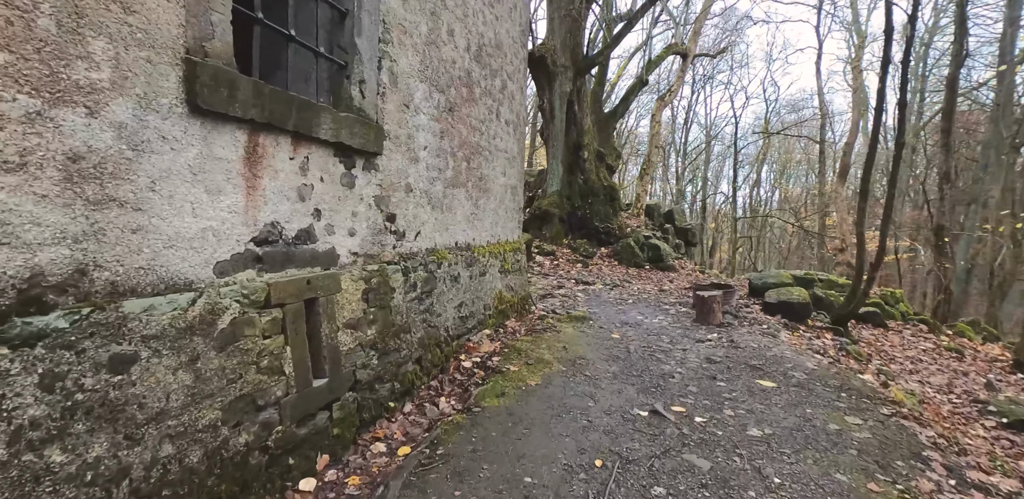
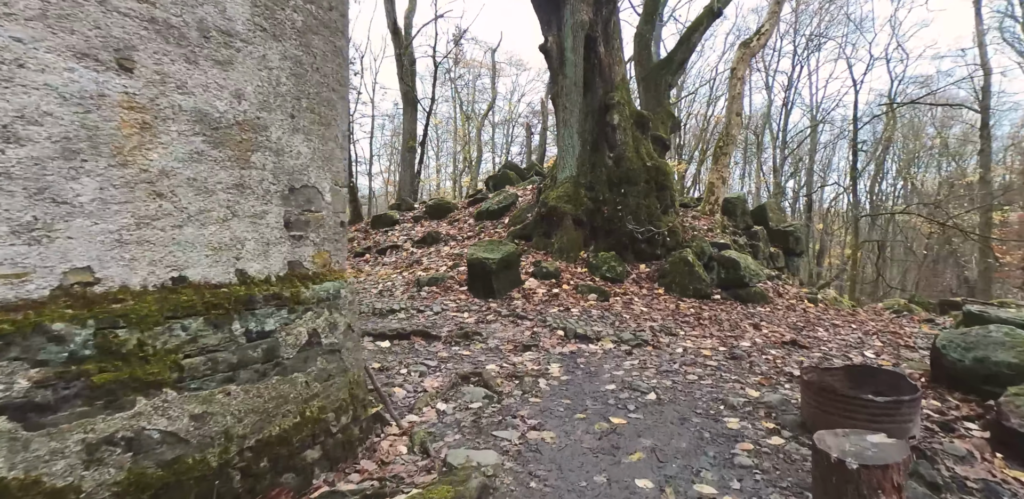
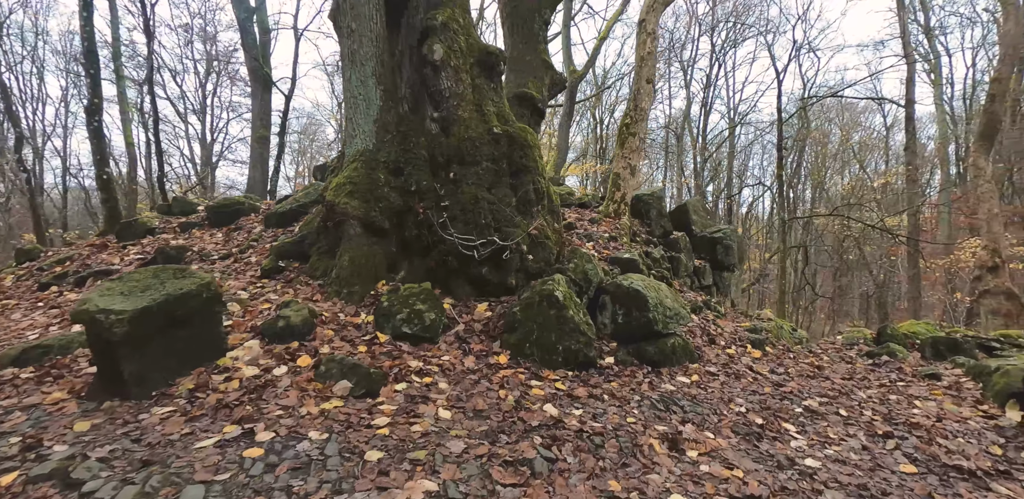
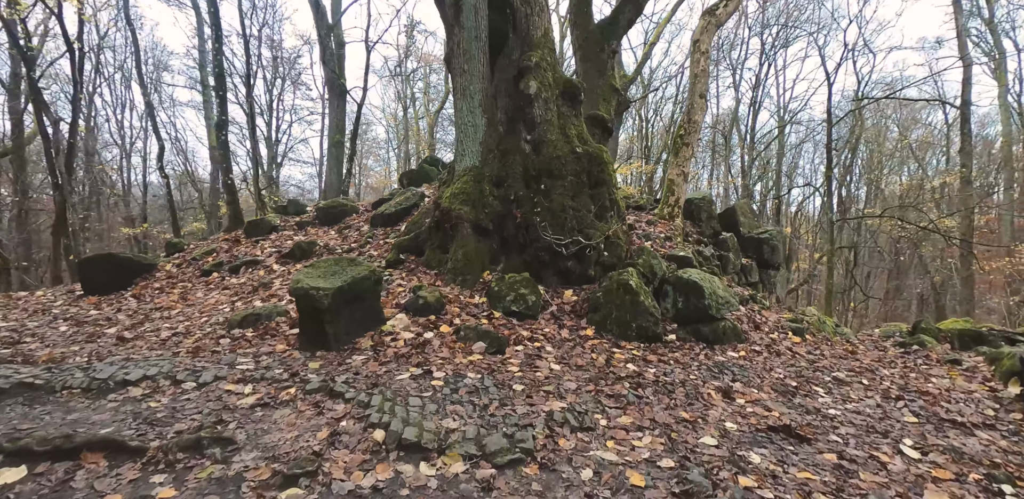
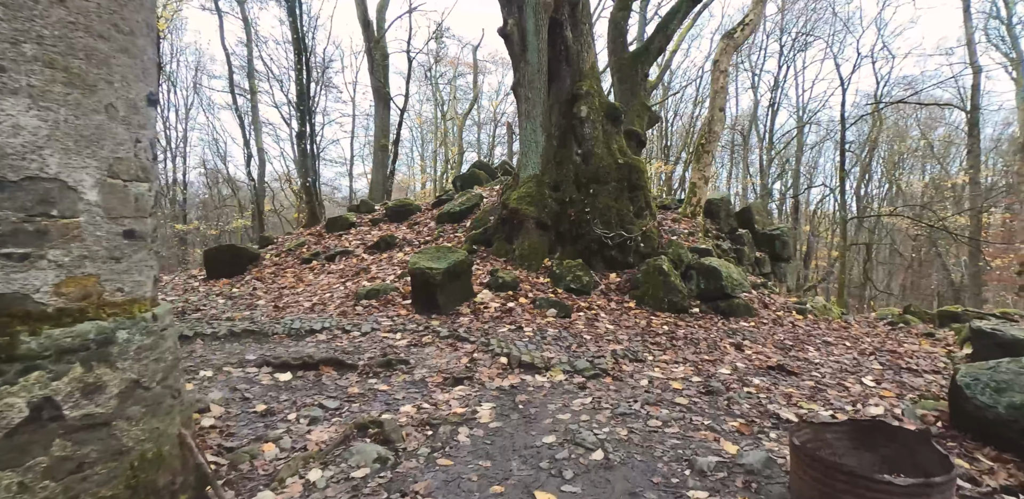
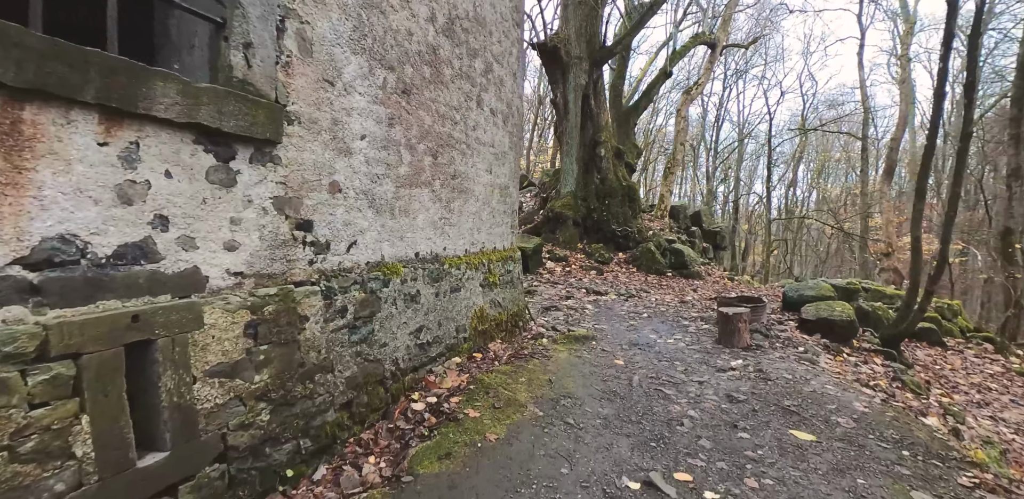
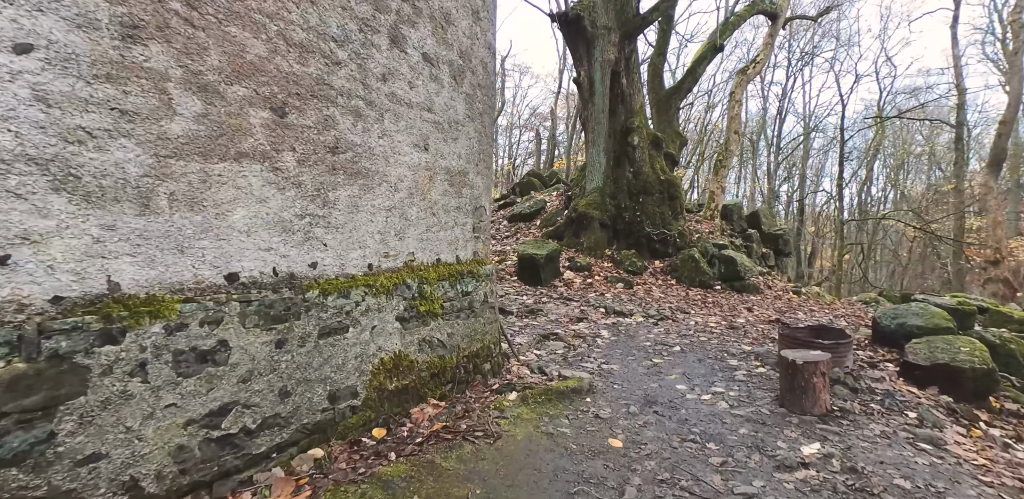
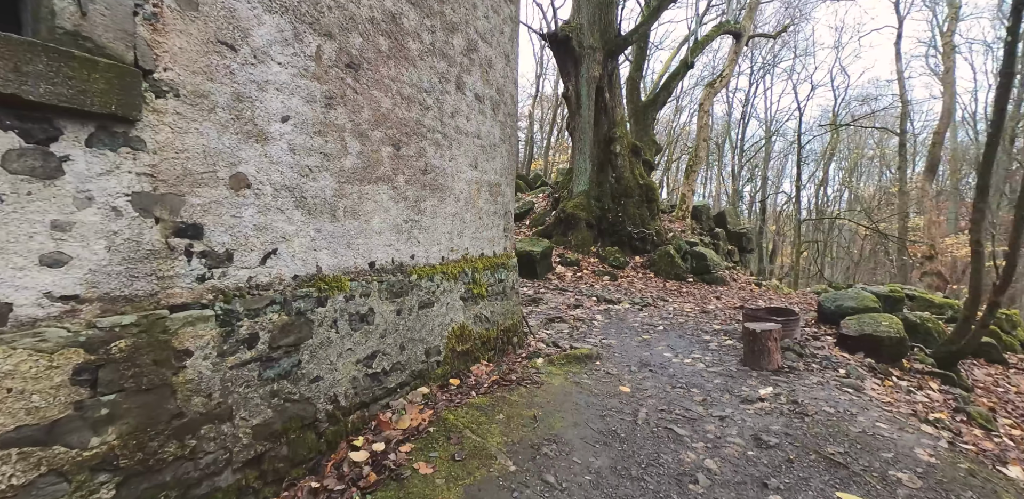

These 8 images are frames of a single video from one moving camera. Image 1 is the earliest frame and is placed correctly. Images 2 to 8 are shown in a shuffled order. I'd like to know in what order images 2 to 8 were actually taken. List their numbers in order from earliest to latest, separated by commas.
6, 8, 7, 2, 5, 4, 3
